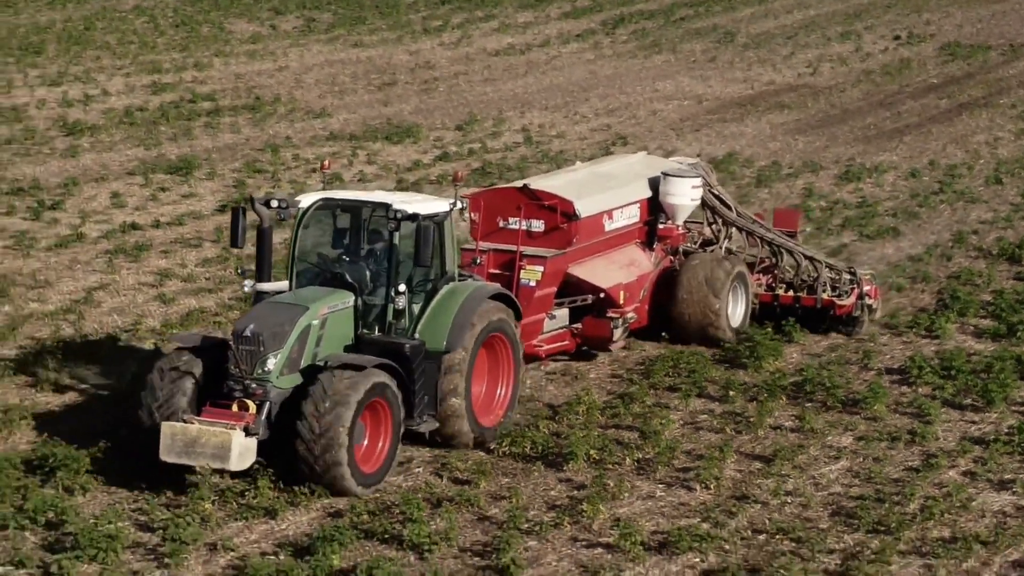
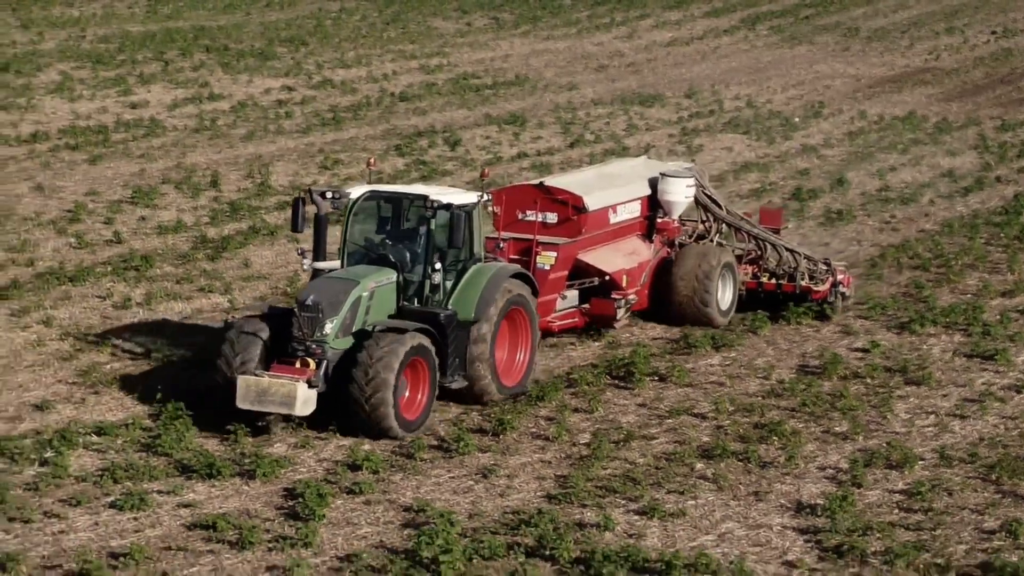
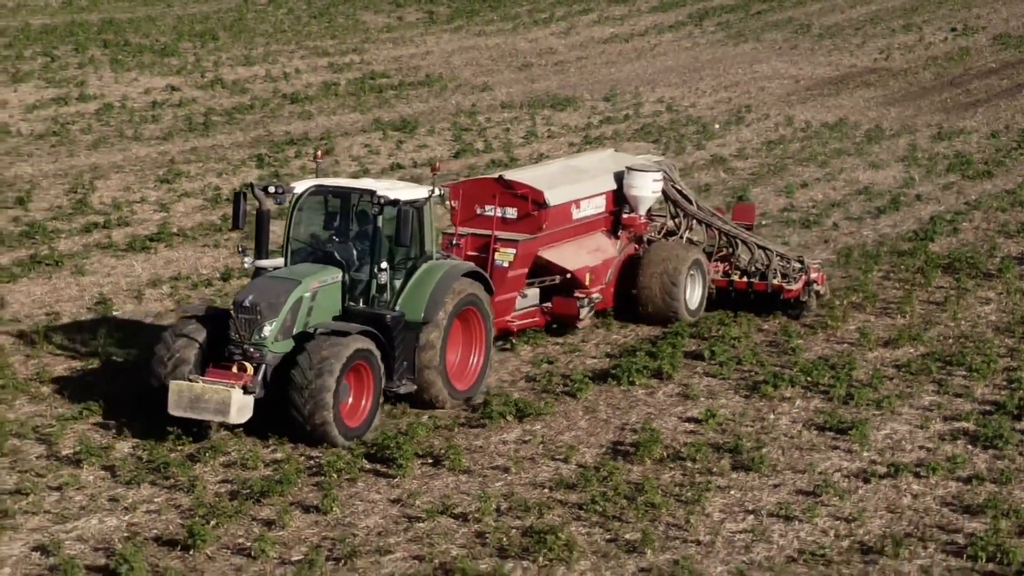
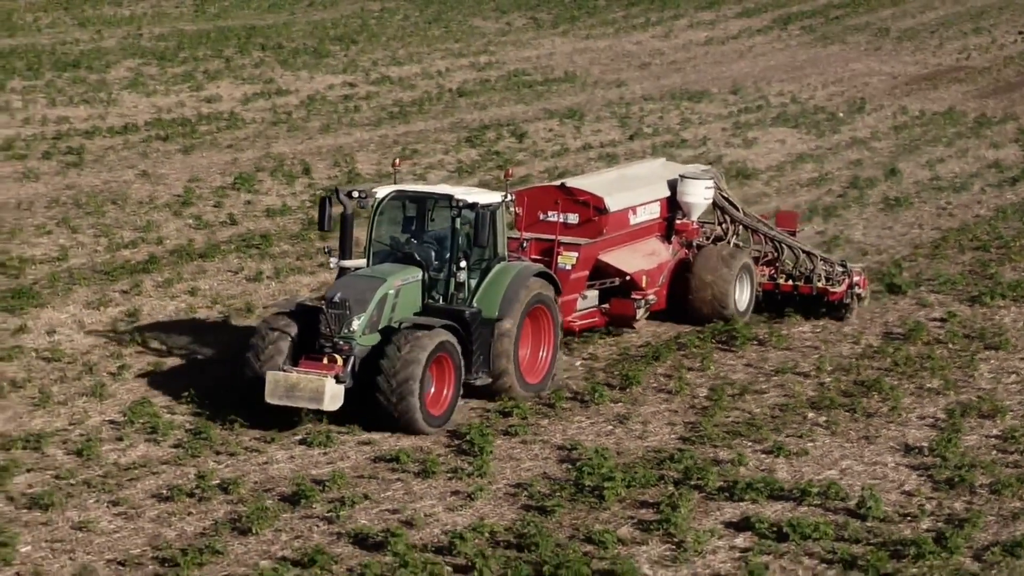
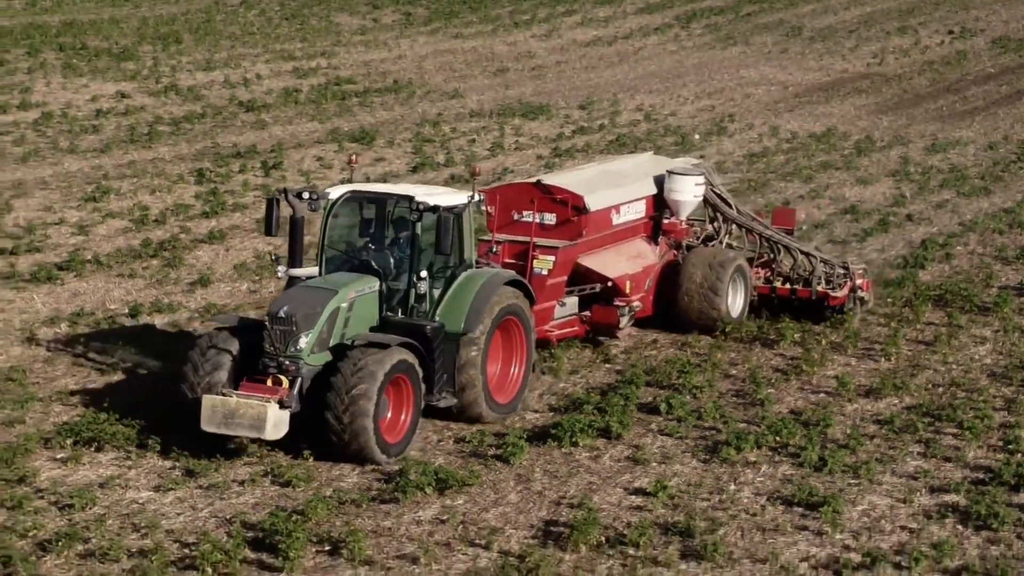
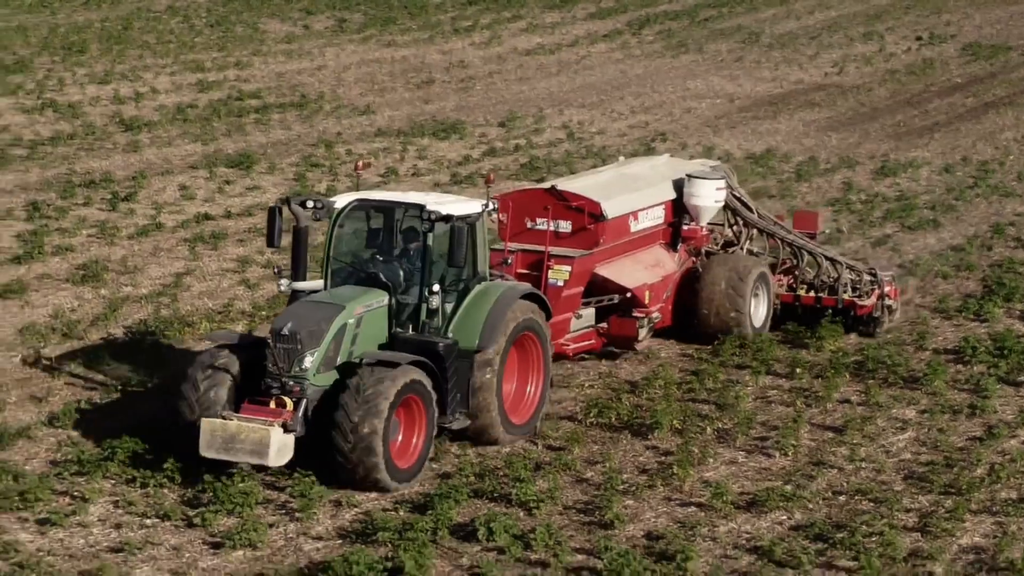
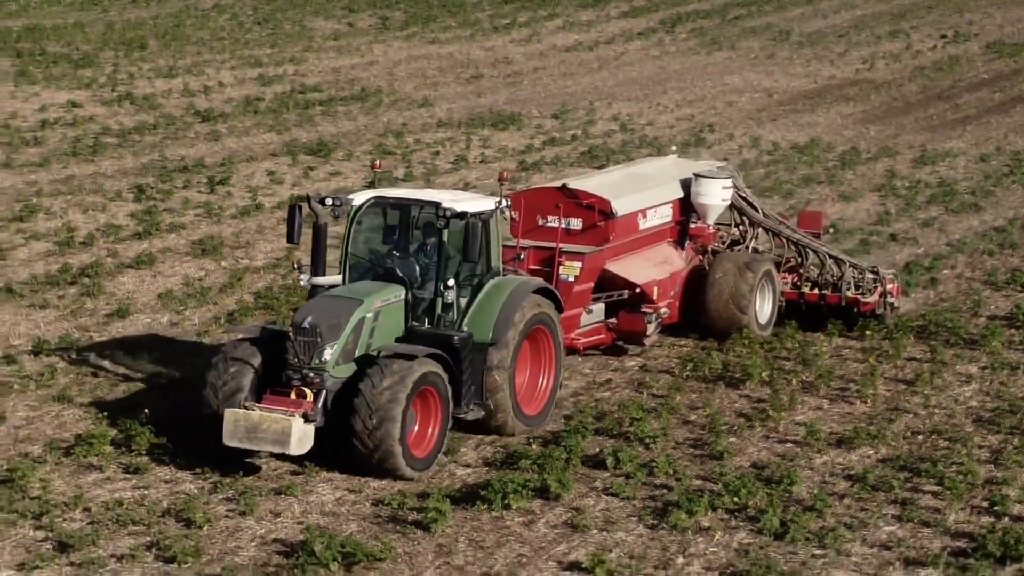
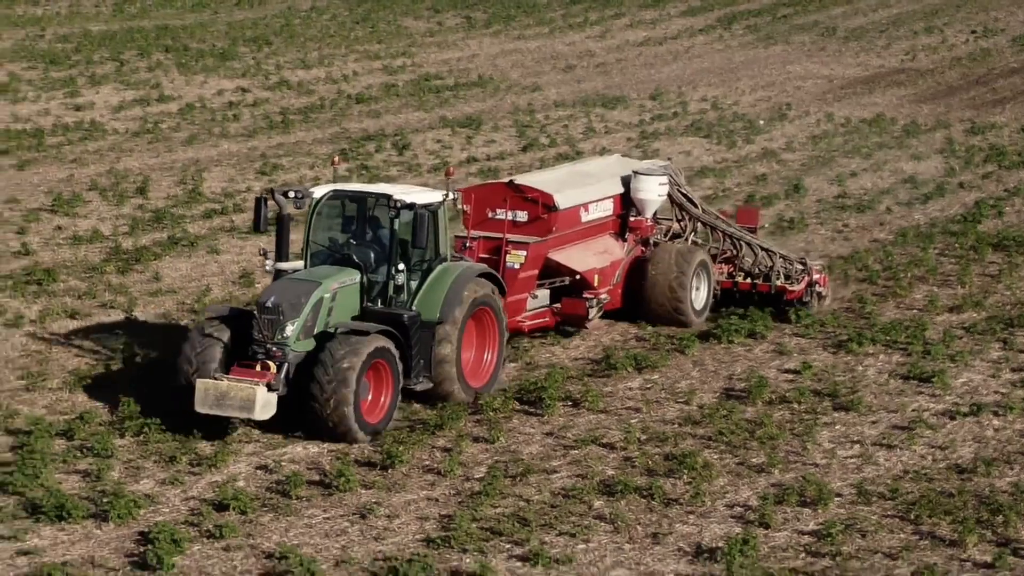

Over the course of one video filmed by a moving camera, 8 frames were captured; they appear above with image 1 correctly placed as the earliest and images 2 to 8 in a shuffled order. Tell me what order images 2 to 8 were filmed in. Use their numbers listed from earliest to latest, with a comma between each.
6, 7, 5, 3, 8, 2, 4
